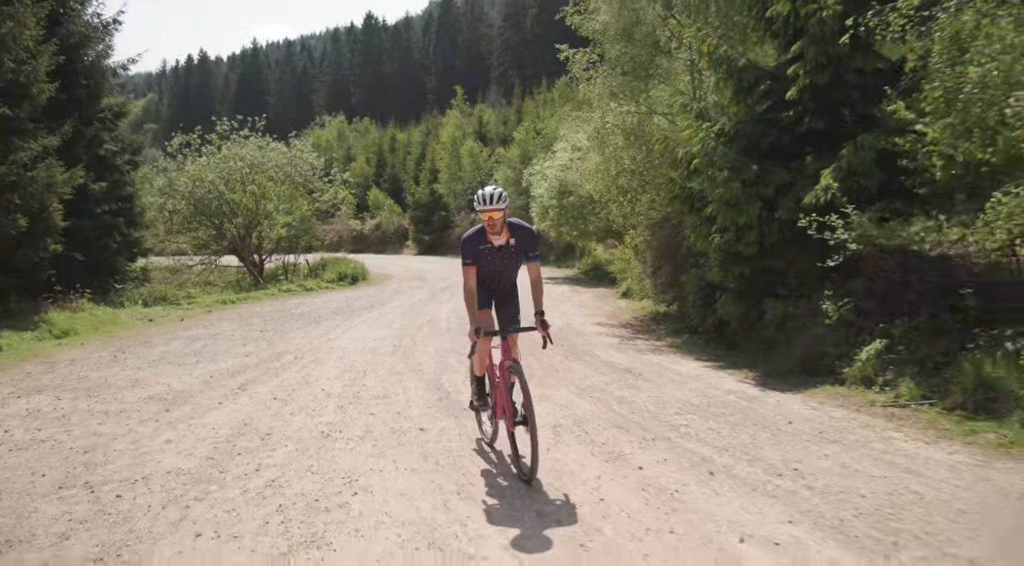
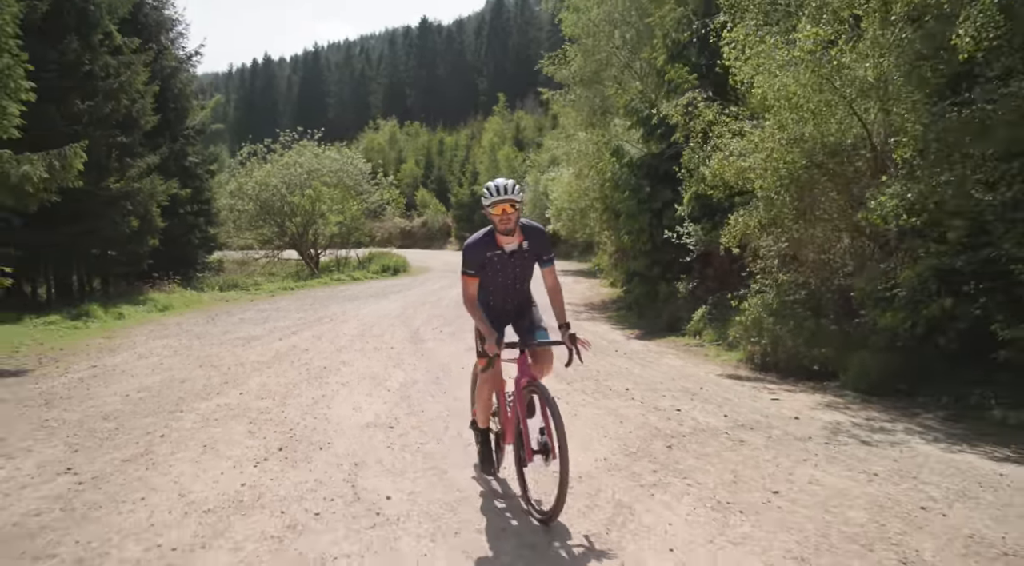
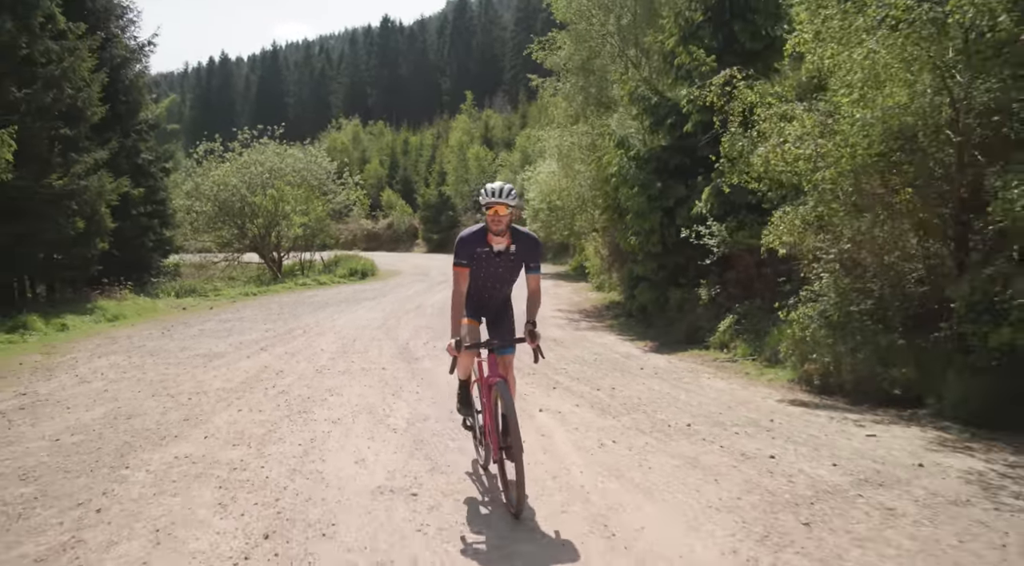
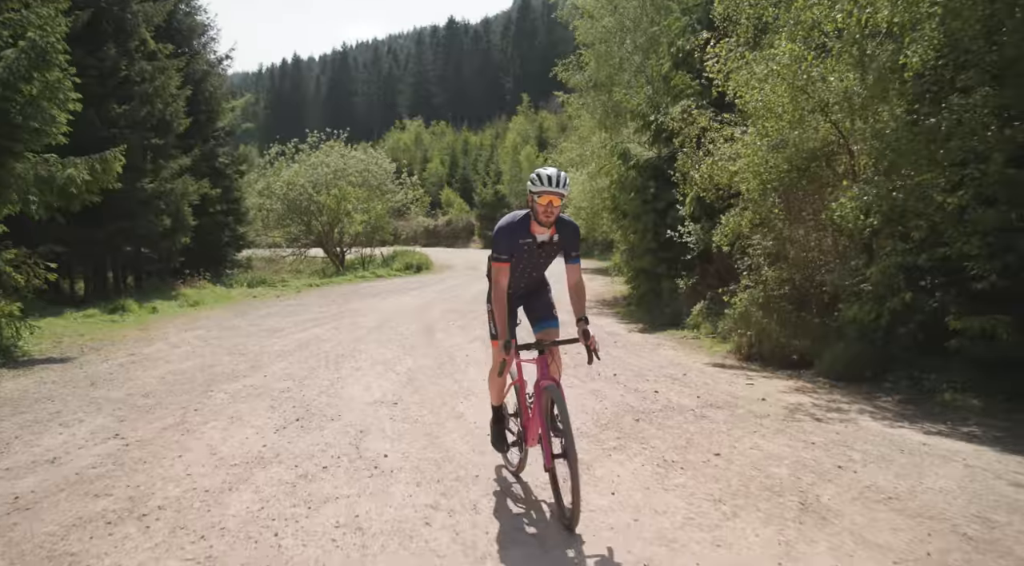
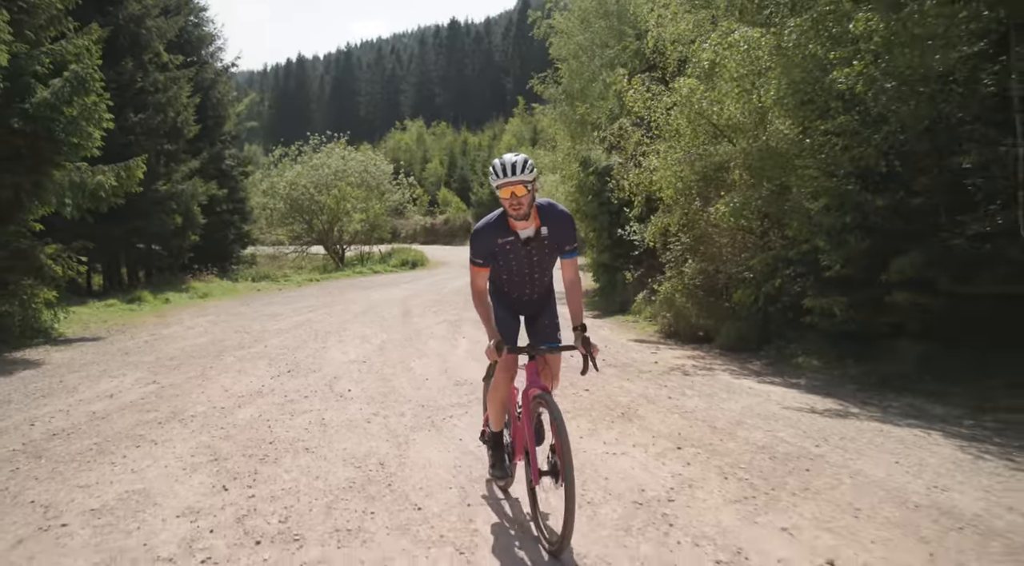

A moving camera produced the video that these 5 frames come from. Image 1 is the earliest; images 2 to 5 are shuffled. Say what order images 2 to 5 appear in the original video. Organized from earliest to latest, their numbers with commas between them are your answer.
3, 2, 4, 5
